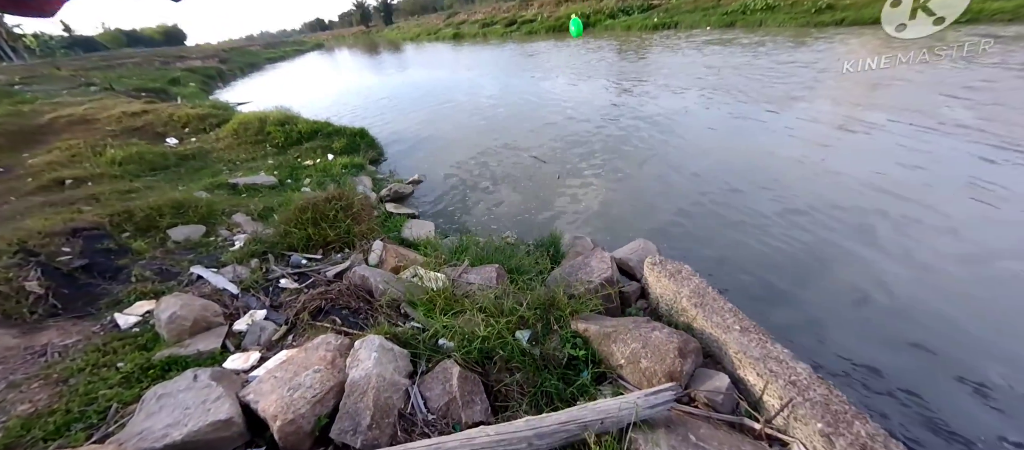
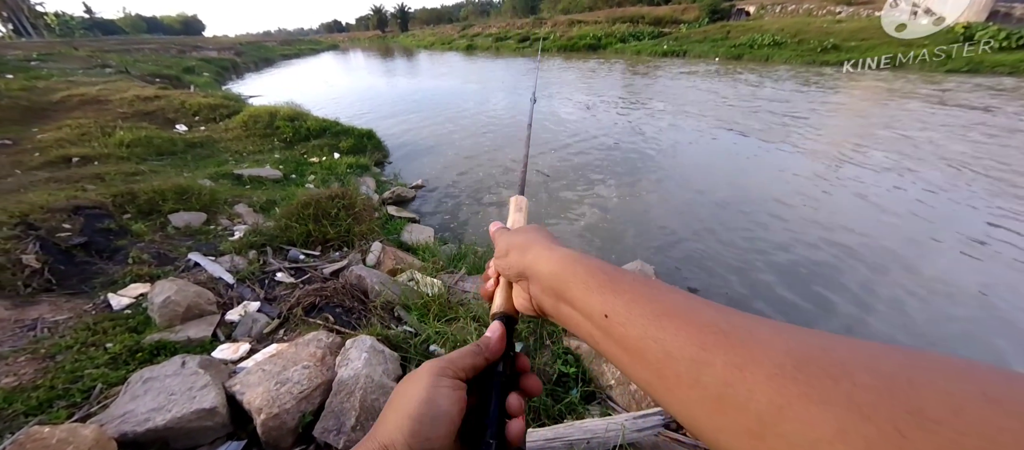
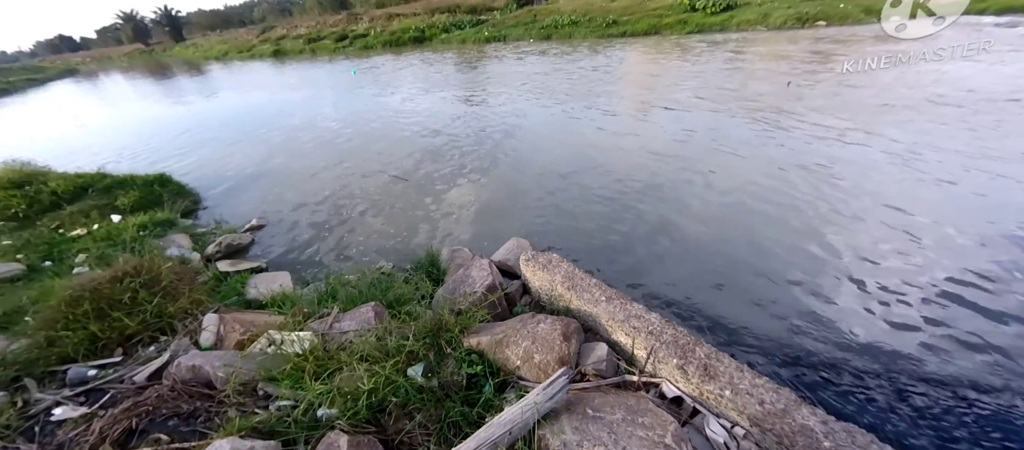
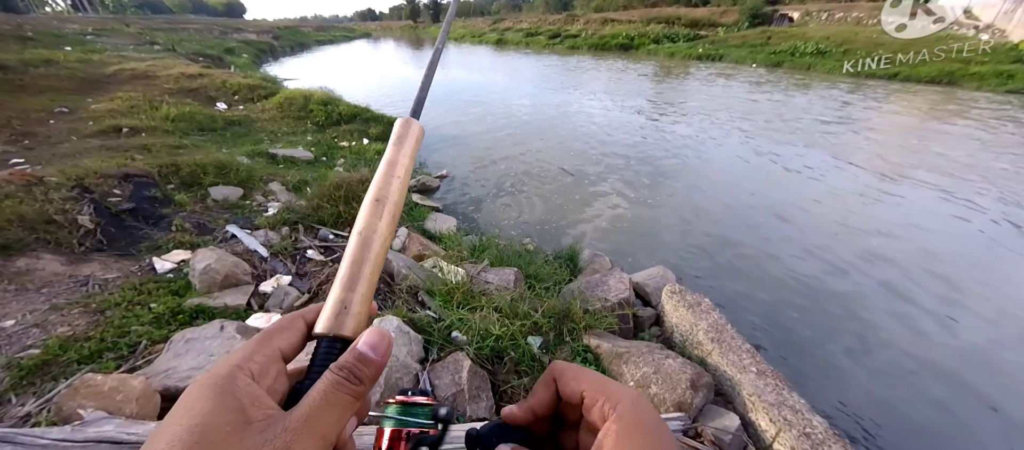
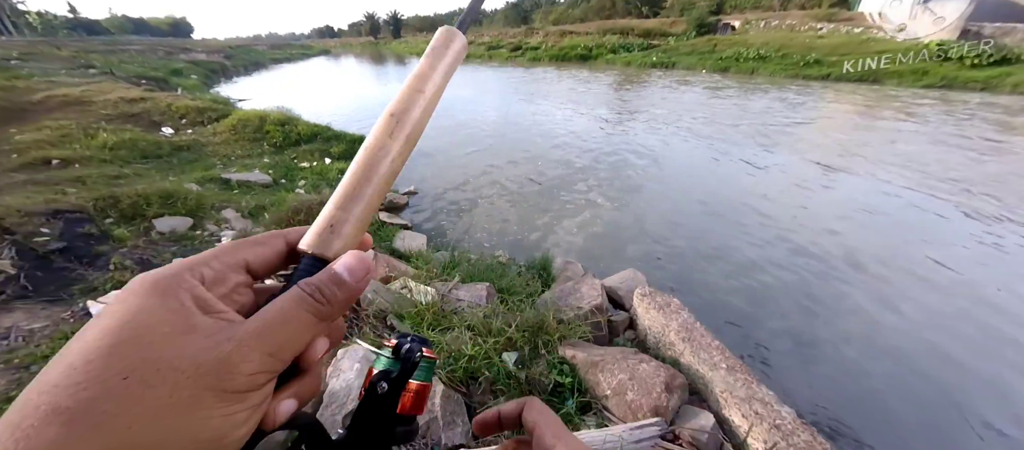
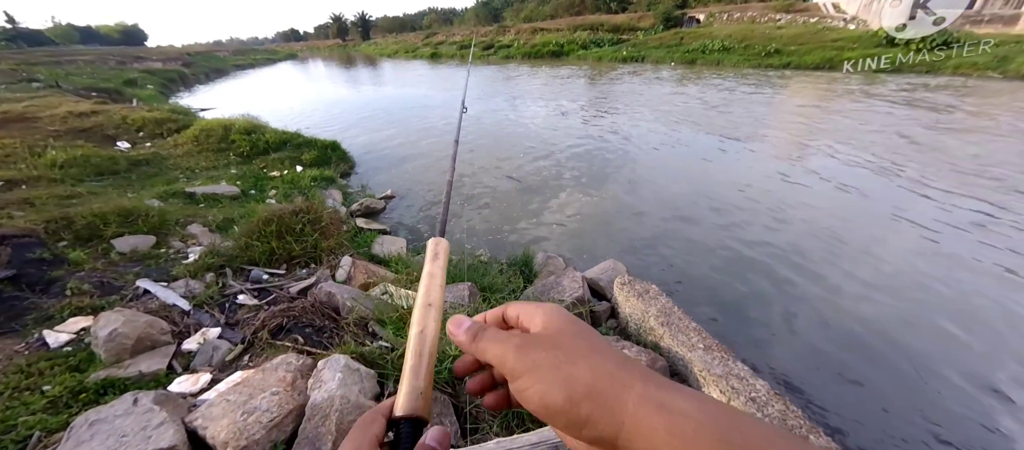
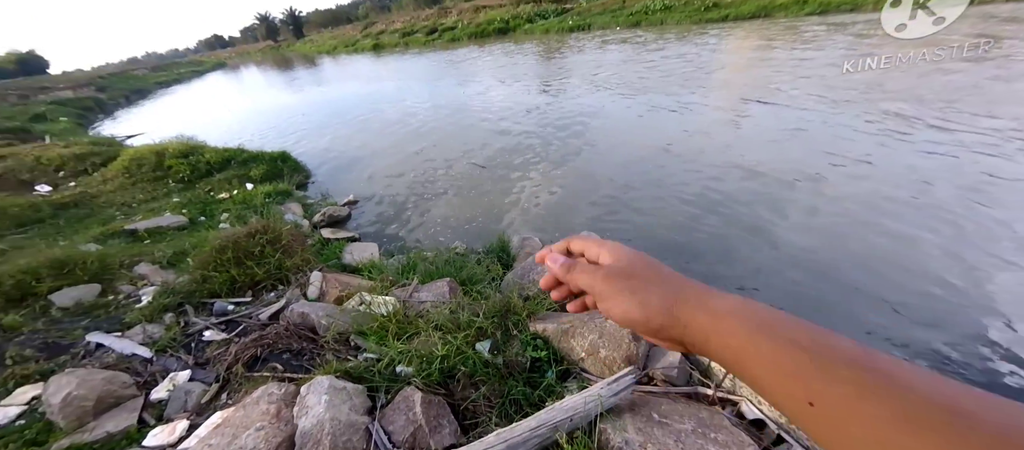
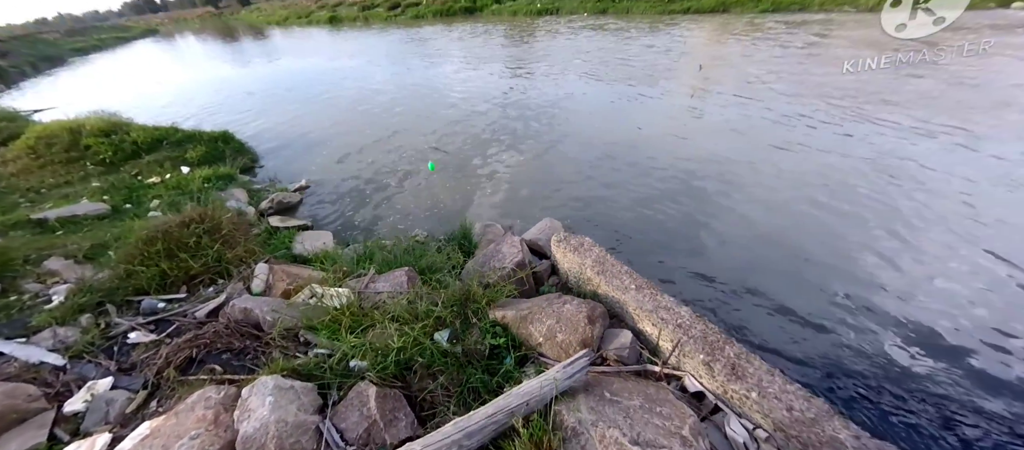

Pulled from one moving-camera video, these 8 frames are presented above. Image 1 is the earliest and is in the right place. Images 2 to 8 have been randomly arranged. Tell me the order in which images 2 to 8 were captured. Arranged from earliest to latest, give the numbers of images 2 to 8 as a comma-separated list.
8, 3, 7, 5, 4, 6, 2
